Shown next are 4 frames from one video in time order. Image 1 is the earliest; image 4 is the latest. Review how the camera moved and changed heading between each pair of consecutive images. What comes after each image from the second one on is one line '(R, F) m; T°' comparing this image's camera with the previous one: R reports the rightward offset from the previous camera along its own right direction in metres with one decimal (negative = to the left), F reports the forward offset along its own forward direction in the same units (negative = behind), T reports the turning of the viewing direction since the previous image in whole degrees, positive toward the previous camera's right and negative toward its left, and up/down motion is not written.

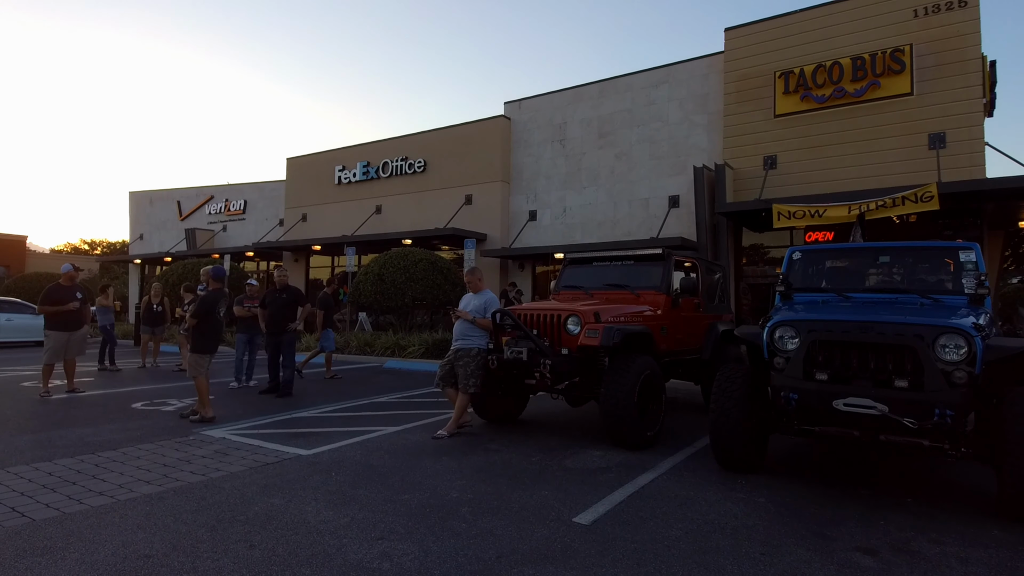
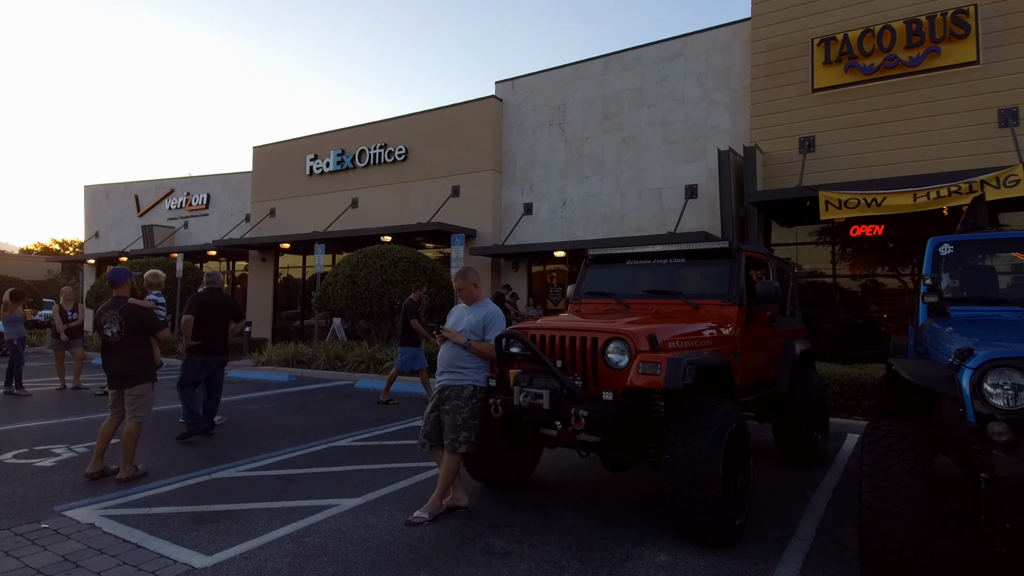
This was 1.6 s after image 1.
(-0.2, +2.1) m; +1°
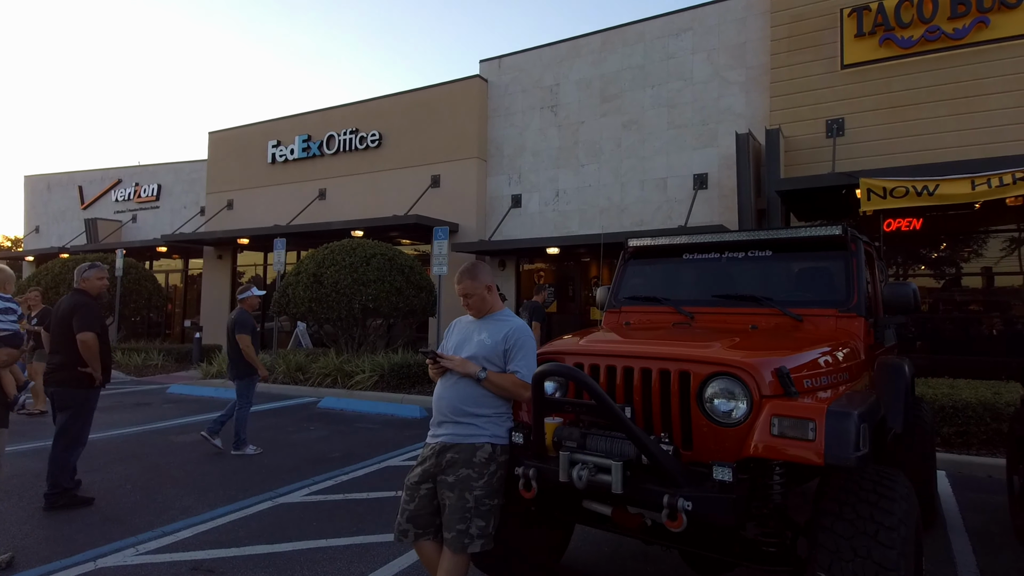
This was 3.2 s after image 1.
(-0.3, +1.6) m; +3°
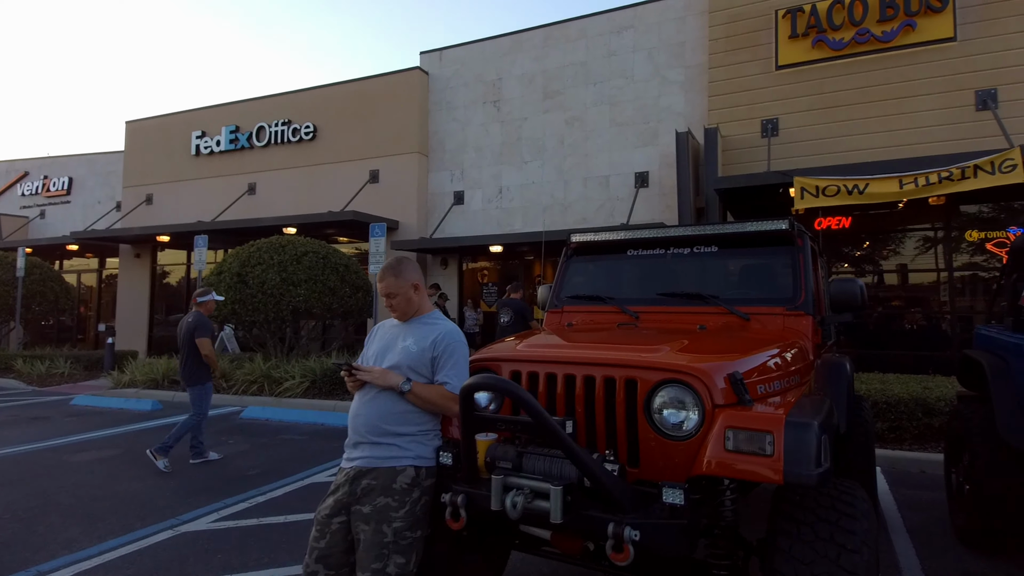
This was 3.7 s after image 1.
(+0.1, +0.3) m; +5°
